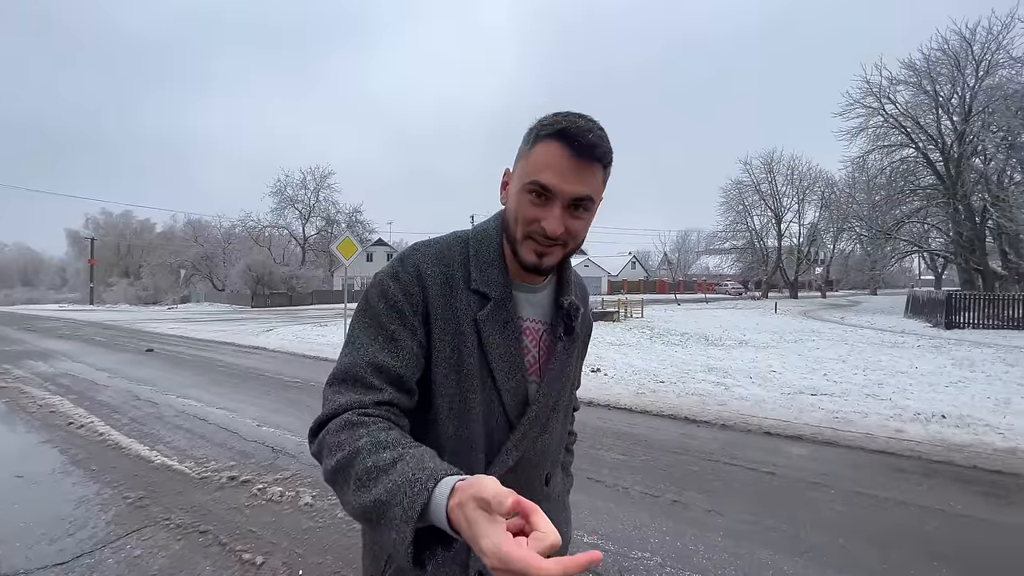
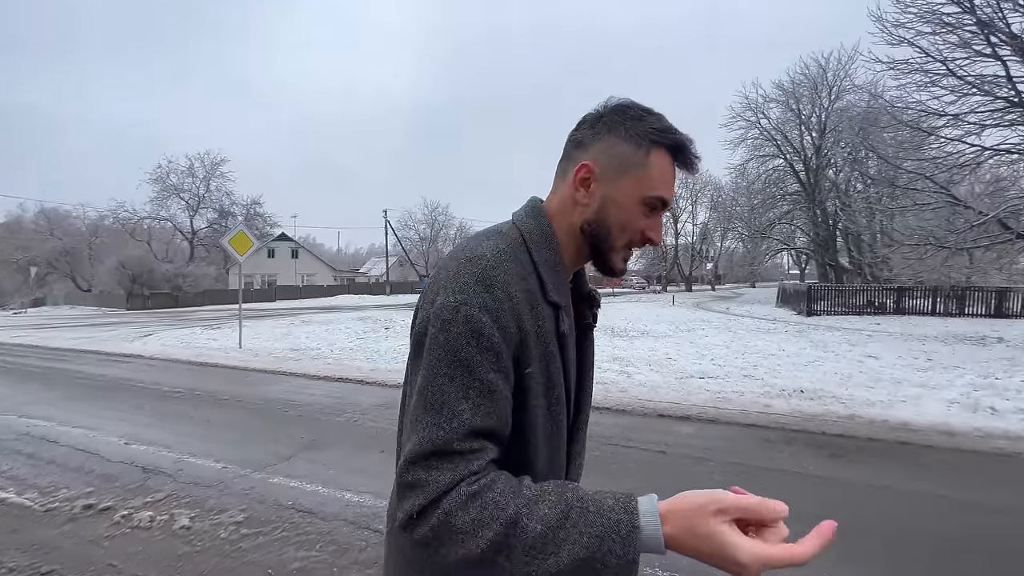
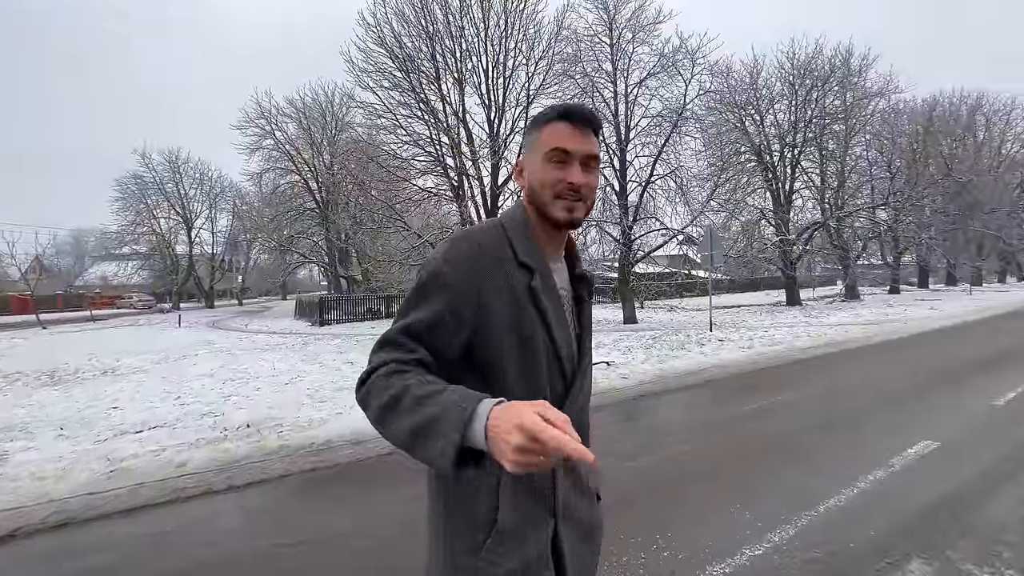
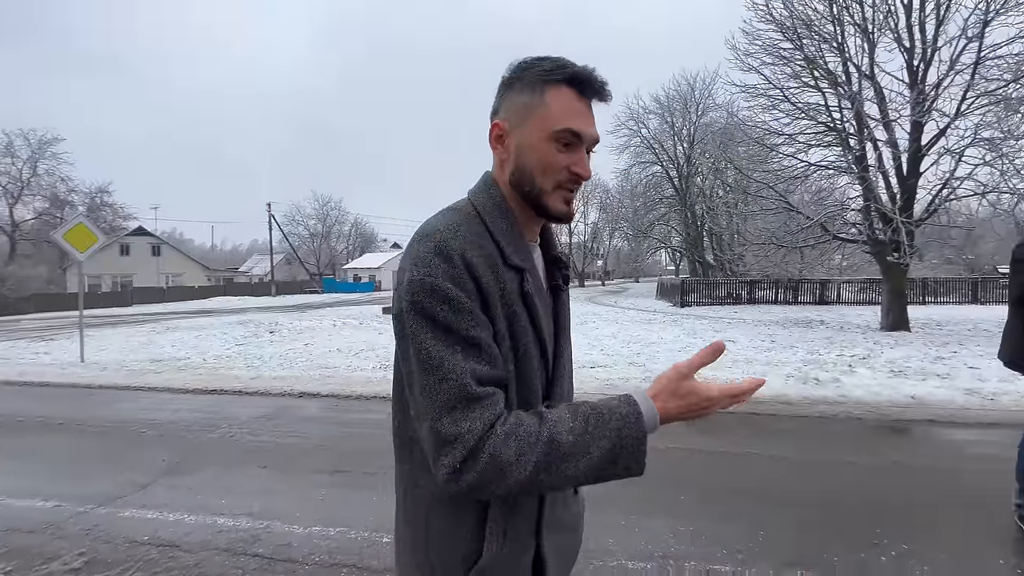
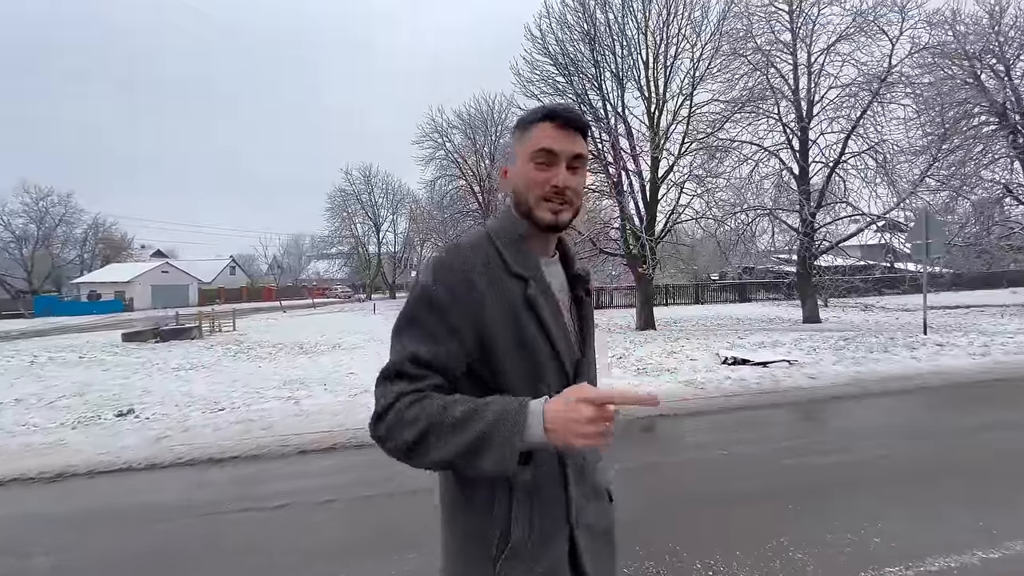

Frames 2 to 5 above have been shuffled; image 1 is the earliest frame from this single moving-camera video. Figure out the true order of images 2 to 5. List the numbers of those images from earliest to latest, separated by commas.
2, 4, 5, 3
